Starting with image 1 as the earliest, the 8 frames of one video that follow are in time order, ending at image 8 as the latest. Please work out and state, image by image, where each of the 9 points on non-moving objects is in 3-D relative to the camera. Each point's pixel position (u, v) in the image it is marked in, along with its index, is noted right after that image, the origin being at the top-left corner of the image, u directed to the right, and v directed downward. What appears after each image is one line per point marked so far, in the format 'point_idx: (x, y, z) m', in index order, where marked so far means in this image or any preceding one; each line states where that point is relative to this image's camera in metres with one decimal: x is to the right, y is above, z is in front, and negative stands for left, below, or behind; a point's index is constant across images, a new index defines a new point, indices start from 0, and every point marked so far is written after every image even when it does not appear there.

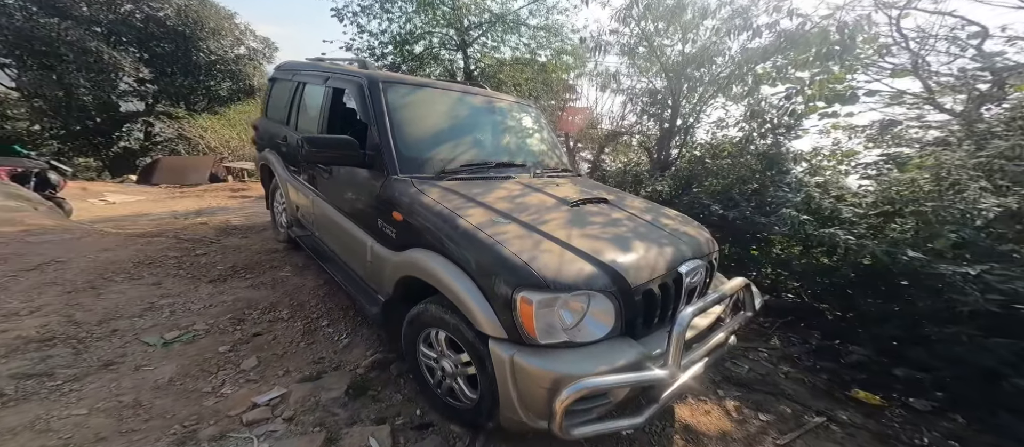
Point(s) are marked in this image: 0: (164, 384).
0: (-1.5, -0.7, +1.6) m
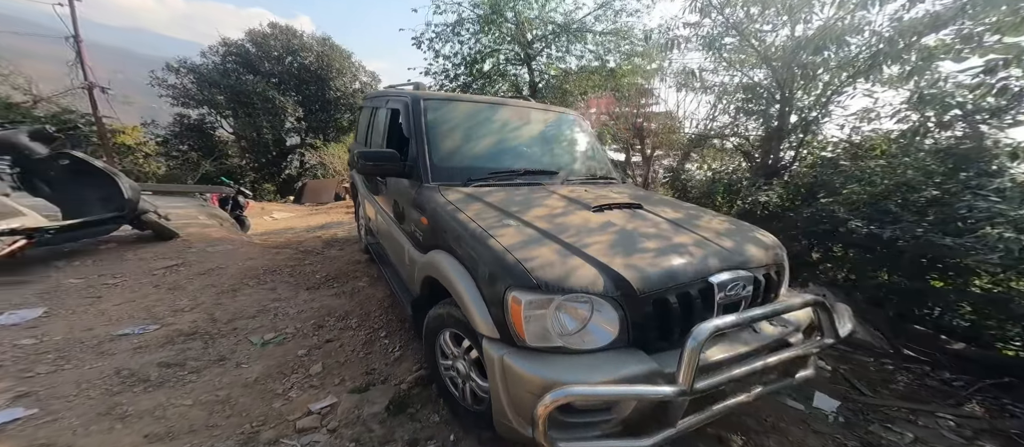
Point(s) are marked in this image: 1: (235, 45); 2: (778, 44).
0: (-1.3, -0.8, +1.9) m
1: (-8.7, +5.5, +11.4) m
2: (+2.6, +1.8, +3.6) m
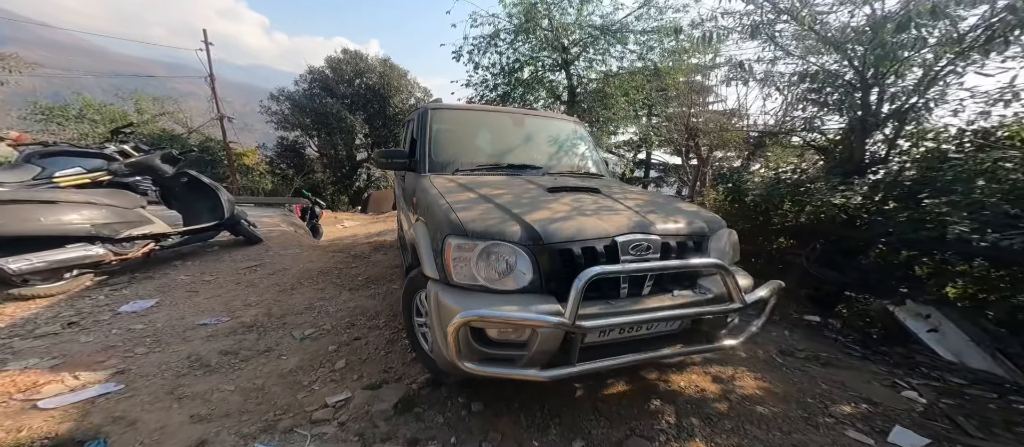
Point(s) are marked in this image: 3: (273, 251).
0: (-1.3, -0.9, +2.1) m
1: (-6.9, +5.3, +12.9) m
2: (+2.9, +1.7, +3.2) m
3: (-3.2, -0.4, +4.9) m
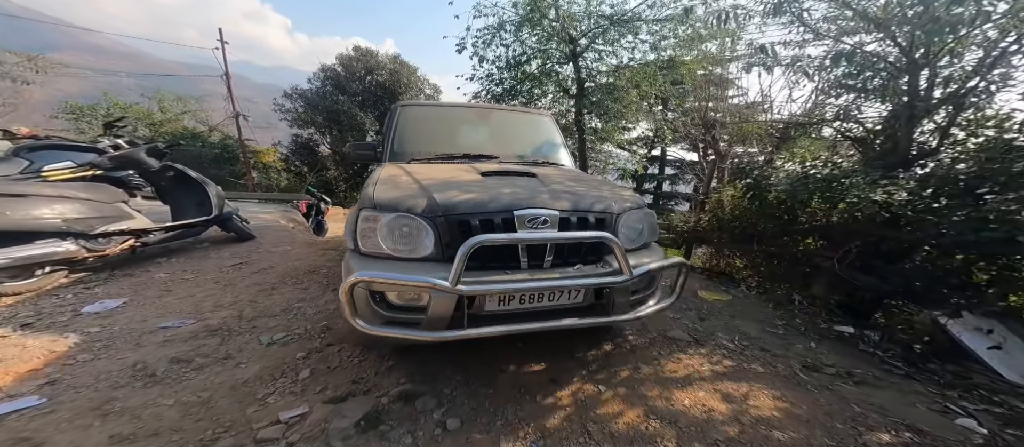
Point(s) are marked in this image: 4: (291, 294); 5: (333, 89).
0: (-1.4, -0.8, +1.9) m
1: (-6.6, +5.4, +12.8) m
2: (+2.9, +1.7, +2.8) m
3: (-3.2, -0.3, +4.7) m
4: (-1.9, -0.6, +3.1) m
5: (-6.4, +4.7, +12.7) m
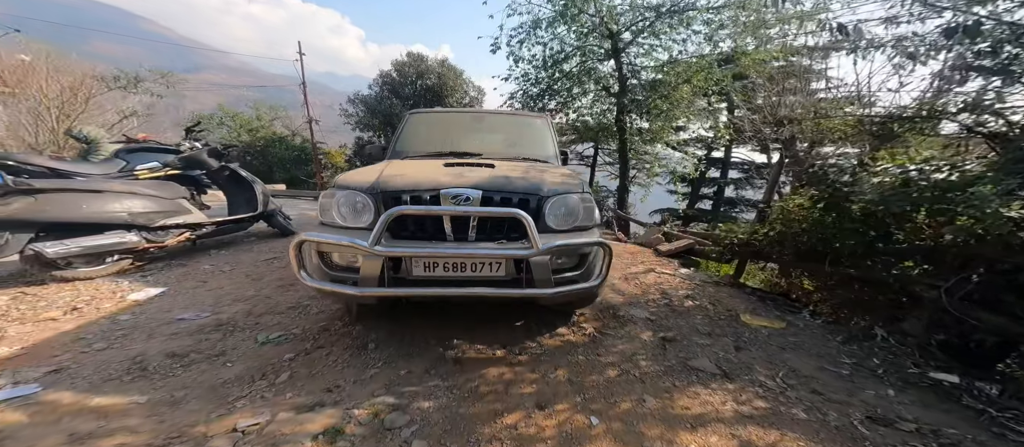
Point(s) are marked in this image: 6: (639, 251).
0: (-1.5, -0.8, +1.9) m
1: (-4.9, +5.4, +13.5) m
2: (+2.9, +1.6, +2.2) m
3: (-2.8, -0.3, +5.0) m
4: (-1.8, -0.6, +3.2) m
5: (-4.7, +4.7, +13.4) m
6: (+1.9, -0.5, +5.3) m
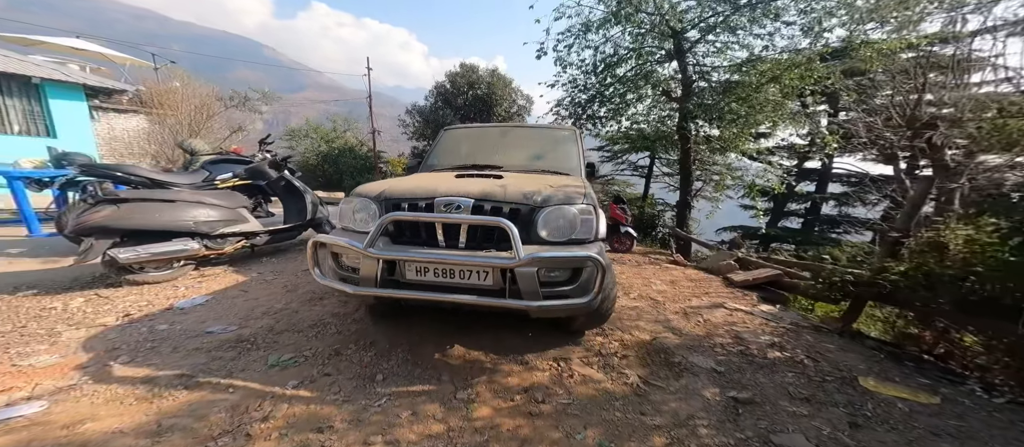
0: (-1.5, -0.9, +1.8) m
1: (-2.8, +5.2, +13.9) m
2: (+3.0, +1.4, +1.4) m
3: (-2.3, -0.5, +5.1) m
4: (-1.5, -0.7, +3.1) m
5: (-2.7, +4.5, +13.7) m
6: (+2.5, -0.7, +4.6) m
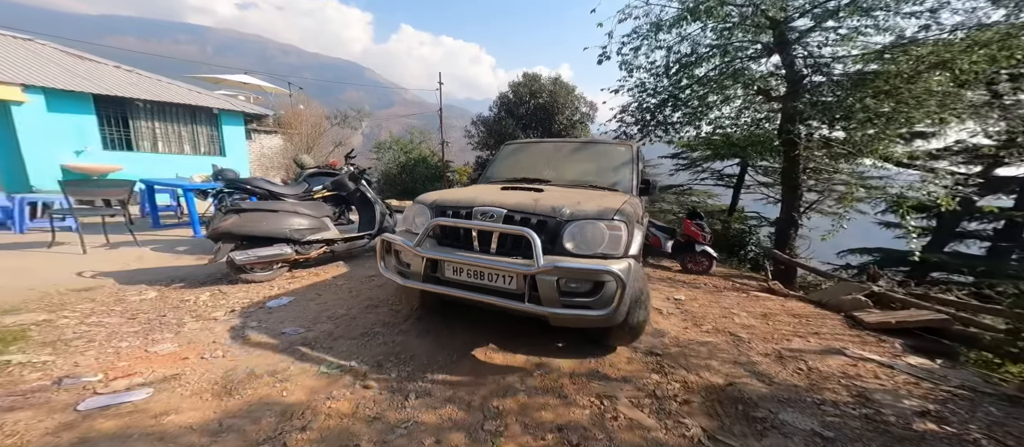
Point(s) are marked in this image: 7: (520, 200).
0: (-1.3, -1.0, +1.9) m
1: (-0.3, +4.8, +14.1) m
2: (+3.0, +1.3, +0.7) m
3: (-1.5, -0.6, +5.2) m
4: (-1.1, -0.8, +3.2) m
5: (-0.2, +4.1, +13.9) m
6: (+3.0, -0.9, +3.9) m
7: (+0.1, +0.2, +2.4) m
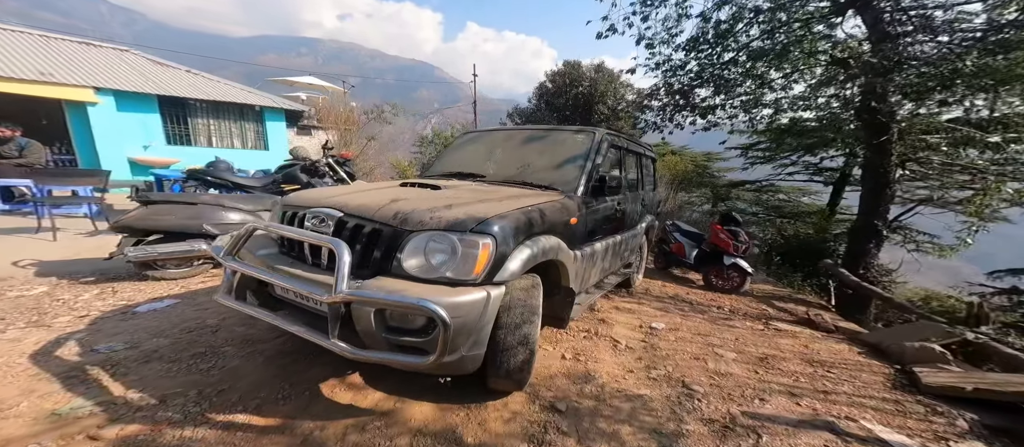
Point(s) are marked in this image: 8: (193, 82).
0: (-2.2, -1.0, +1.6) m
1: (+1.1, +4.9, +13.4) m
2: (+1.9, +1.1, -0.3) m
3: (-1.8, -0.5, +4.9) m
4: (-1.8, -0.8, +2.9) m
5: (+1.1, +4.2, +13.2) m
6: (+2.4, -1.0, +2.8) m
7: (-0.7, +0.1, +1.9) m
8: (-8.5, +3.8, +9.8) m
